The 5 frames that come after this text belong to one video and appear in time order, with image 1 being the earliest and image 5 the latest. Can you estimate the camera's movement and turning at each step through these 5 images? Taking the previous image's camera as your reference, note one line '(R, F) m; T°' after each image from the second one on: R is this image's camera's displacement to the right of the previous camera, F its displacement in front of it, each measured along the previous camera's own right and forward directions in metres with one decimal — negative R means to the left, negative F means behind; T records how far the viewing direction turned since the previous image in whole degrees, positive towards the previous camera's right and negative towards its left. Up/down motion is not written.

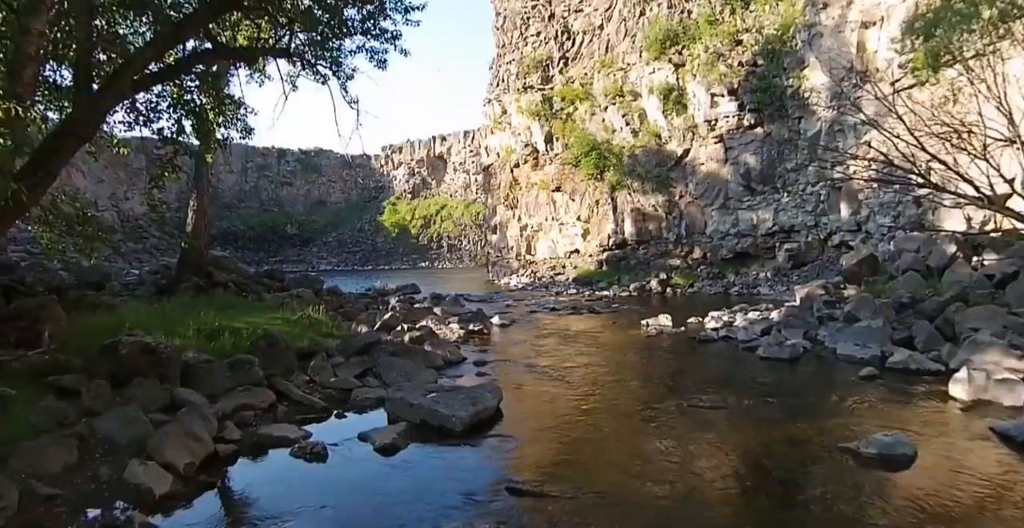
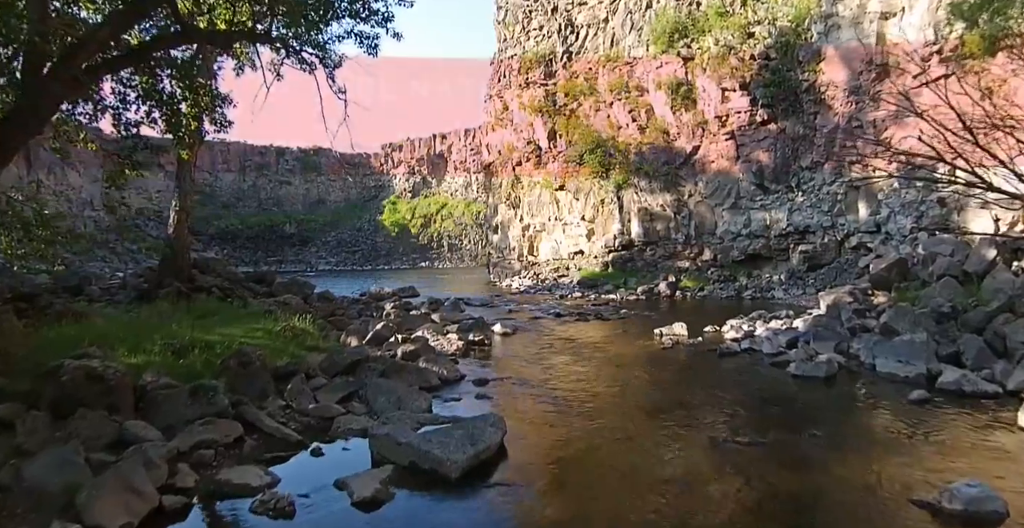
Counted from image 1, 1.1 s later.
(-0.1, +1.0) m; 0°
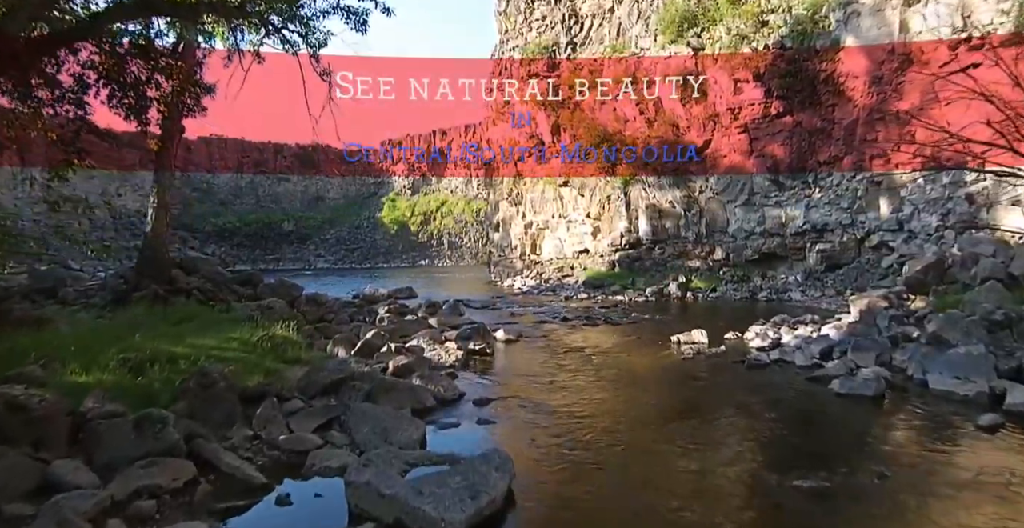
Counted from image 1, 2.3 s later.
(-0.1, +1.1) m; 0°
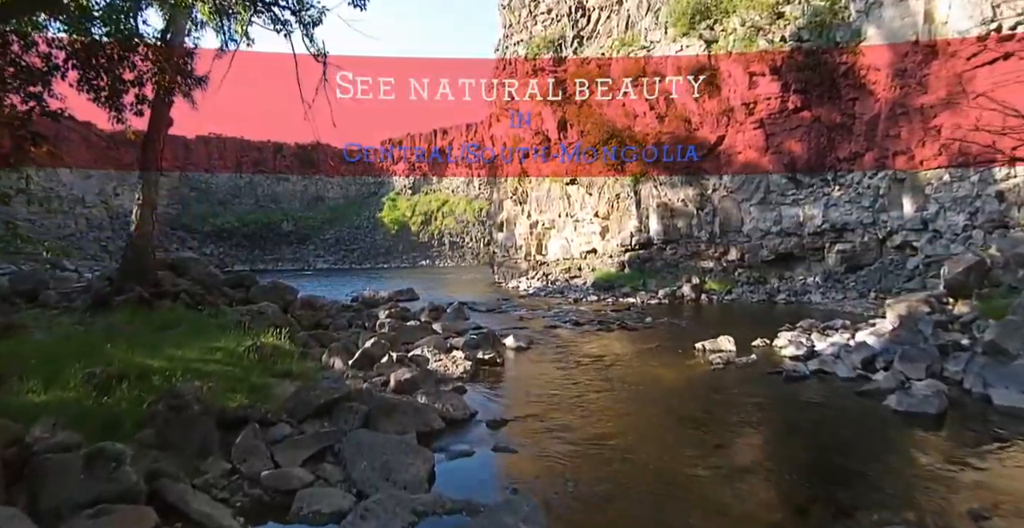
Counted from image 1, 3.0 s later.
(-0.2, +0.9) m; 0°
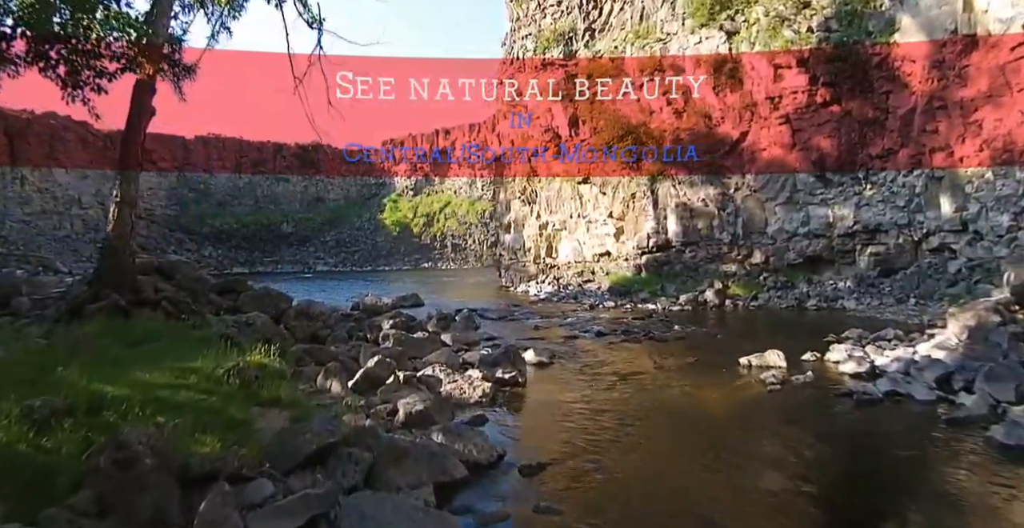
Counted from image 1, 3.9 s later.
(-0.4, +1.3) m; 0°
